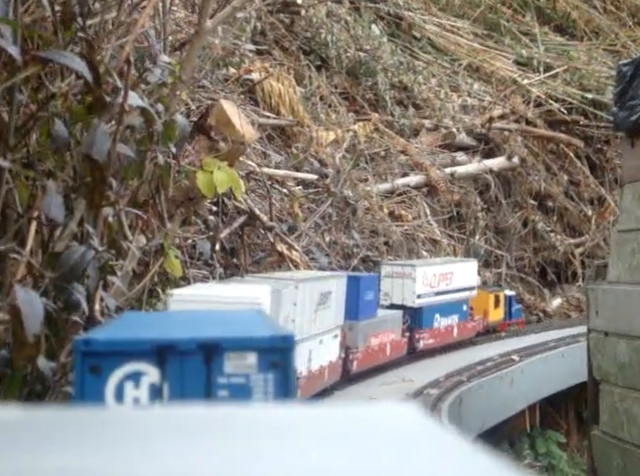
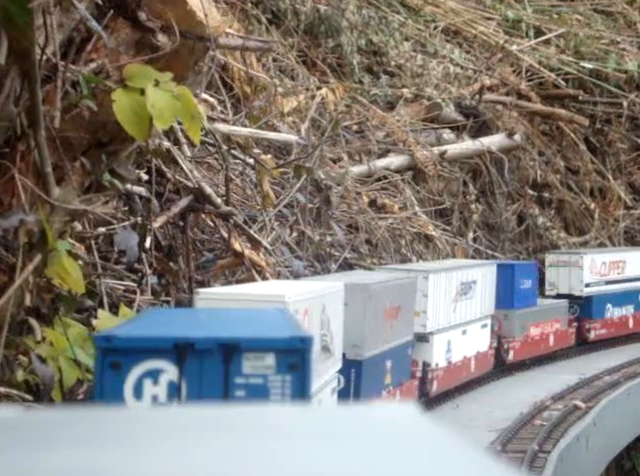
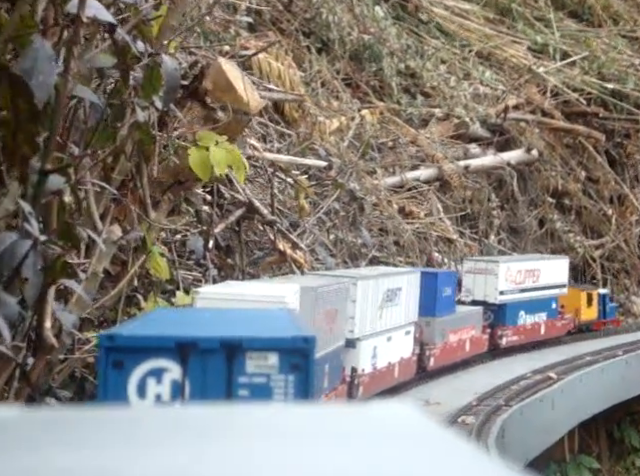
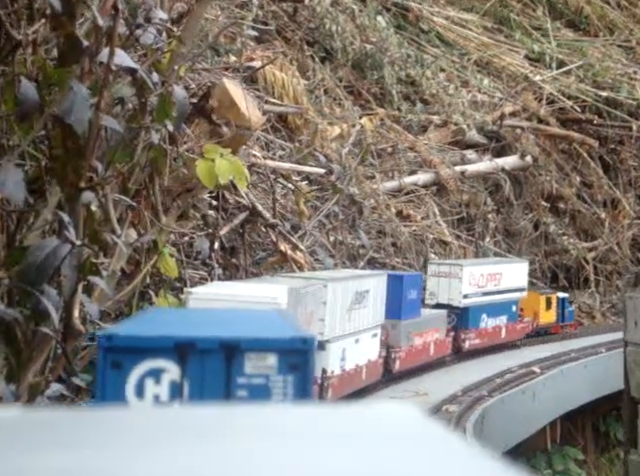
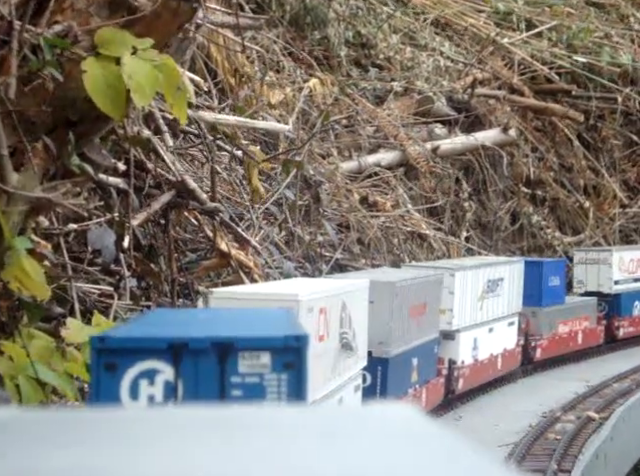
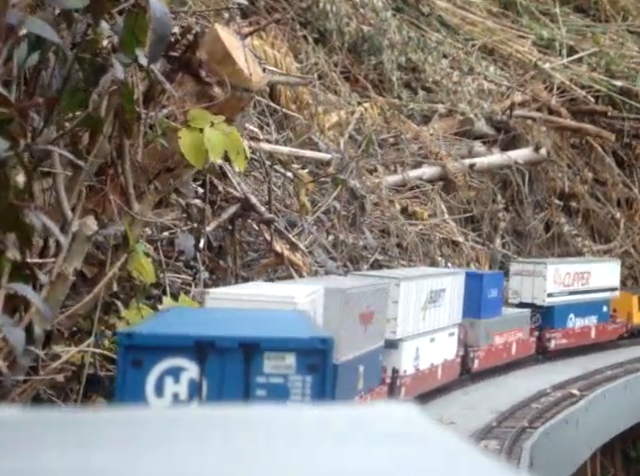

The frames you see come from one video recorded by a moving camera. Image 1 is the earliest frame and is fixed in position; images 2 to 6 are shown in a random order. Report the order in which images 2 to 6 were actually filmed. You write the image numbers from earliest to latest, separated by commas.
4, 3, 6, 2, 5
